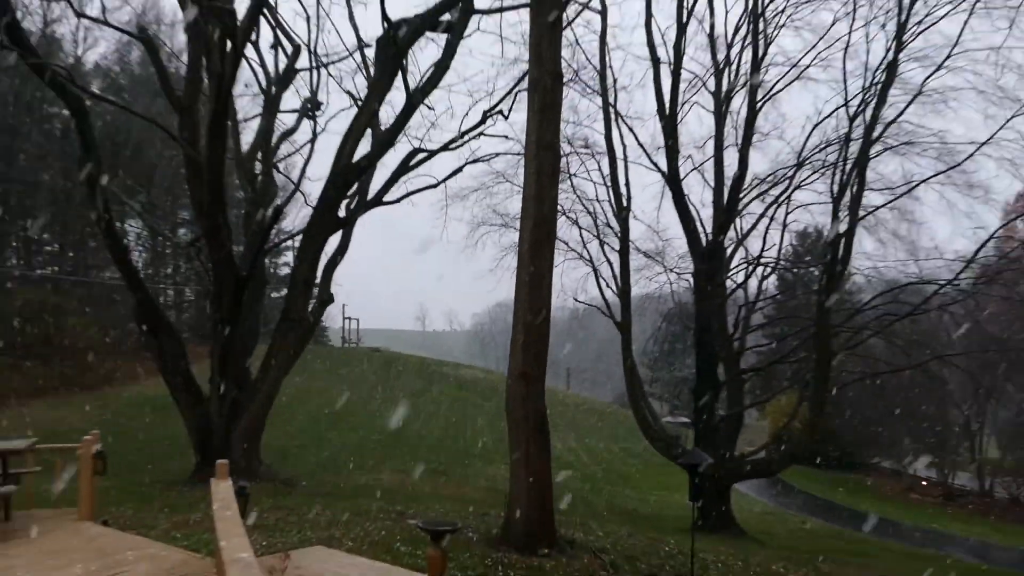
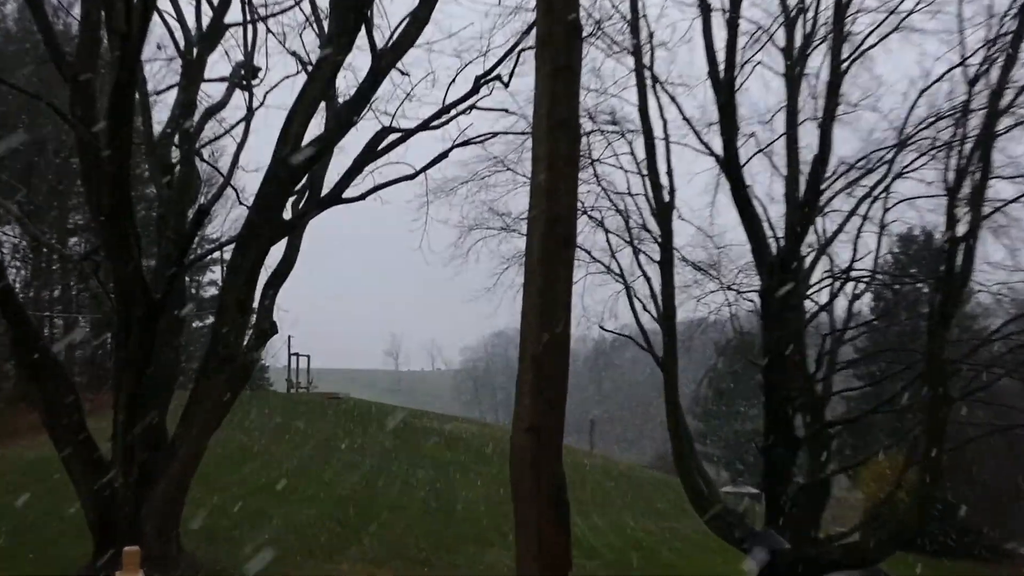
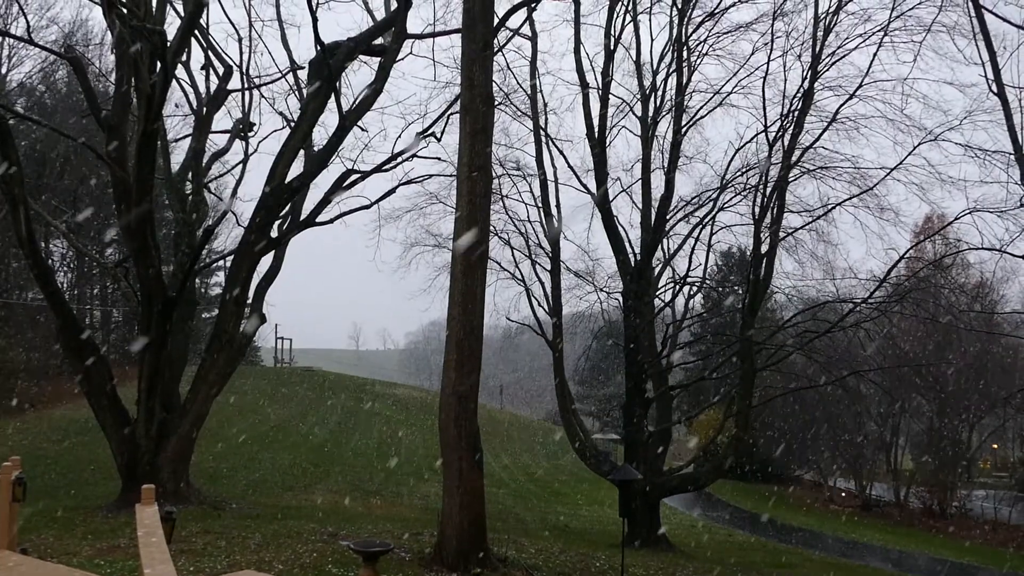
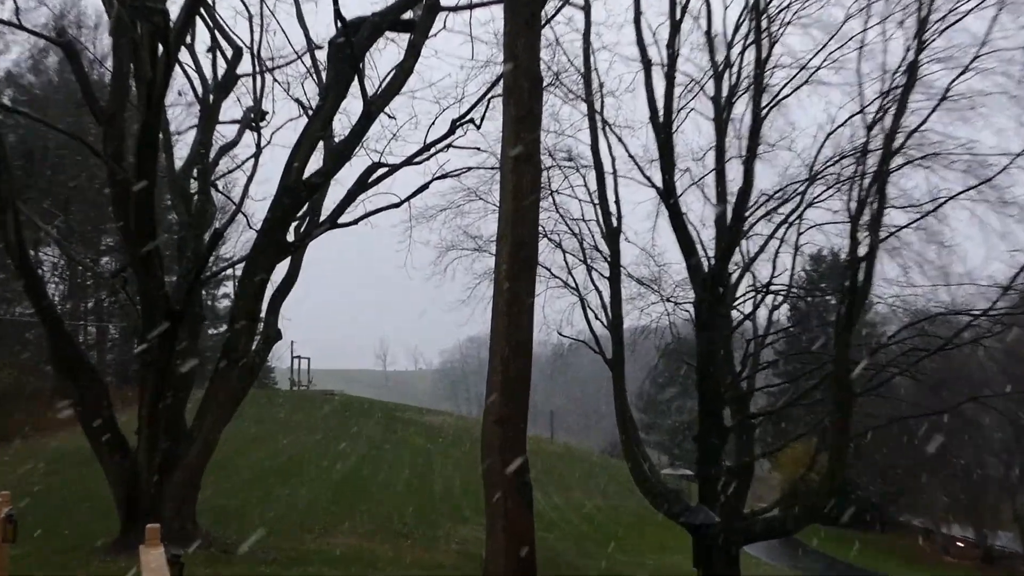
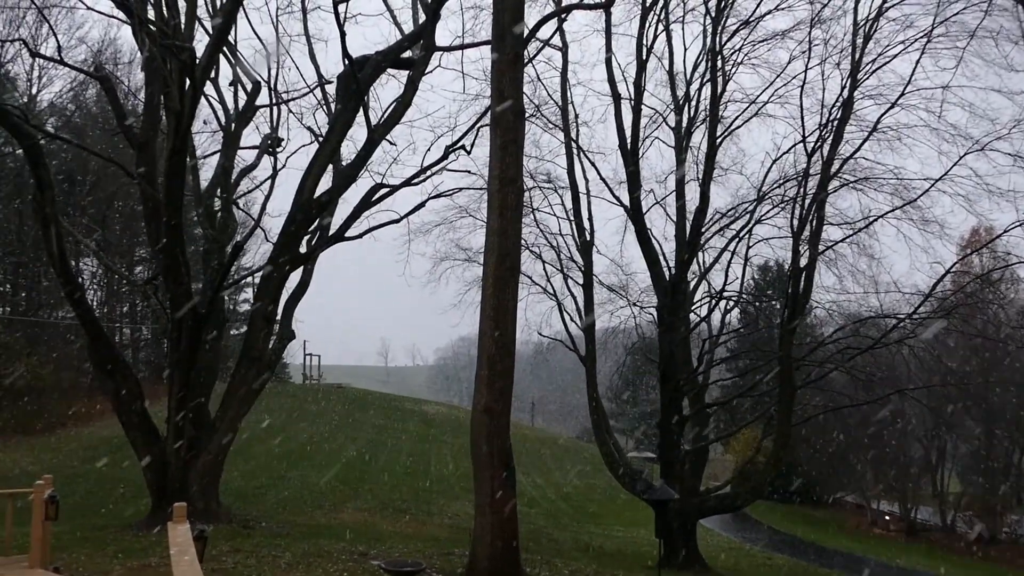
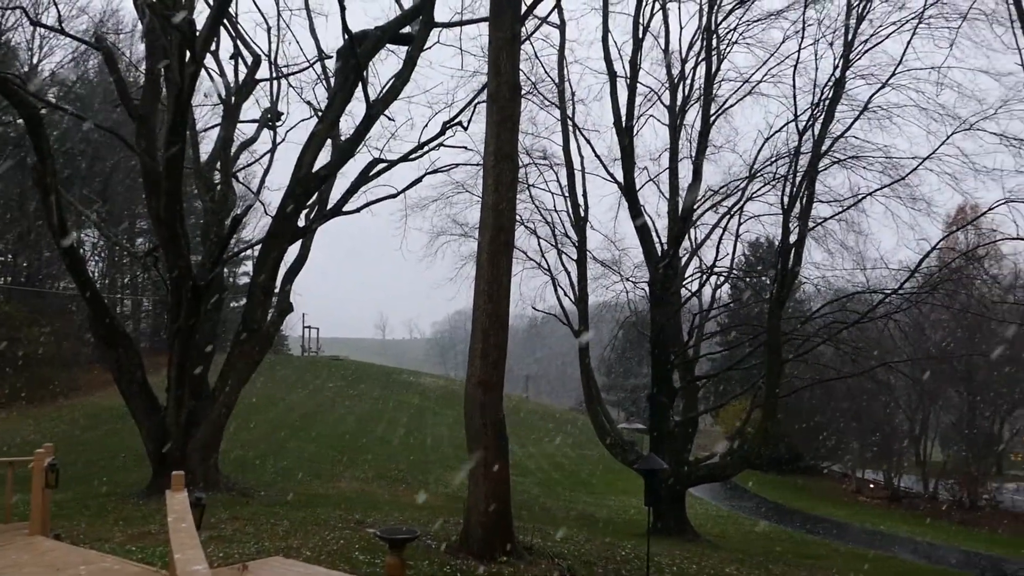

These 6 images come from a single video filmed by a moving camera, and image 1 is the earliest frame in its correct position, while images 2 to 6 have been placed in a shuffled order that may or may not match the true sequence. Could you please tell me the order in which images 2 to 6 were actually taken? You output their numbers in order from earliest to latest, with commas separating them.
6, 3, 5, 4, 2
